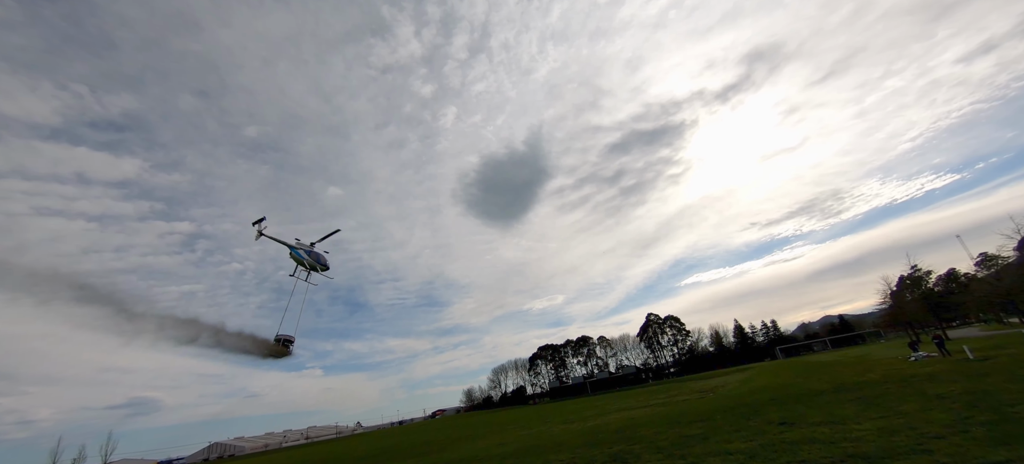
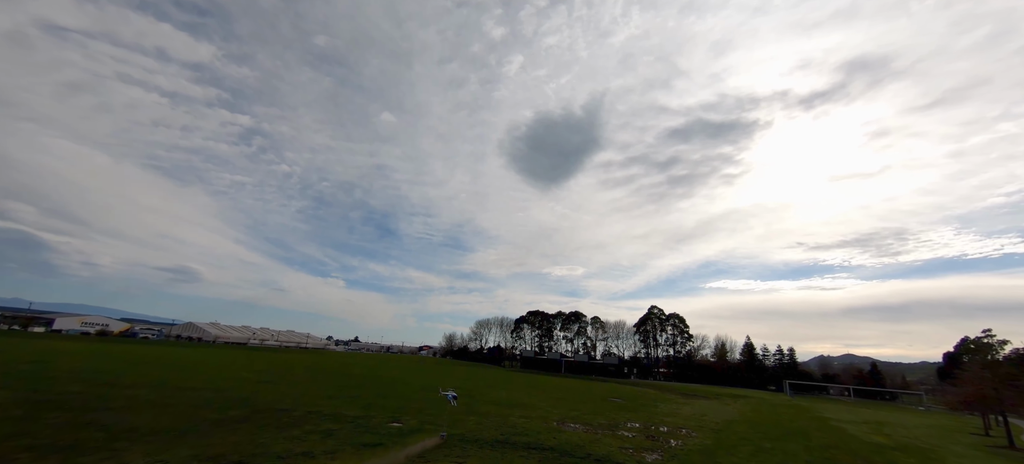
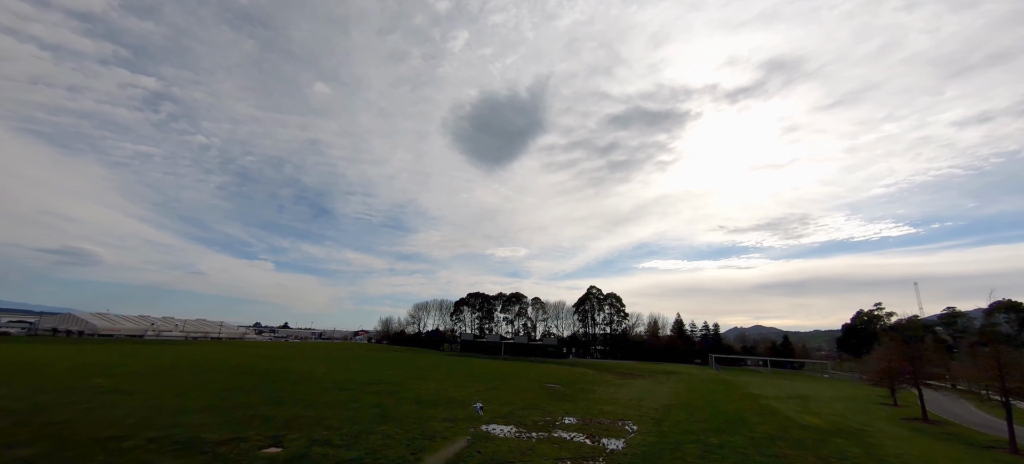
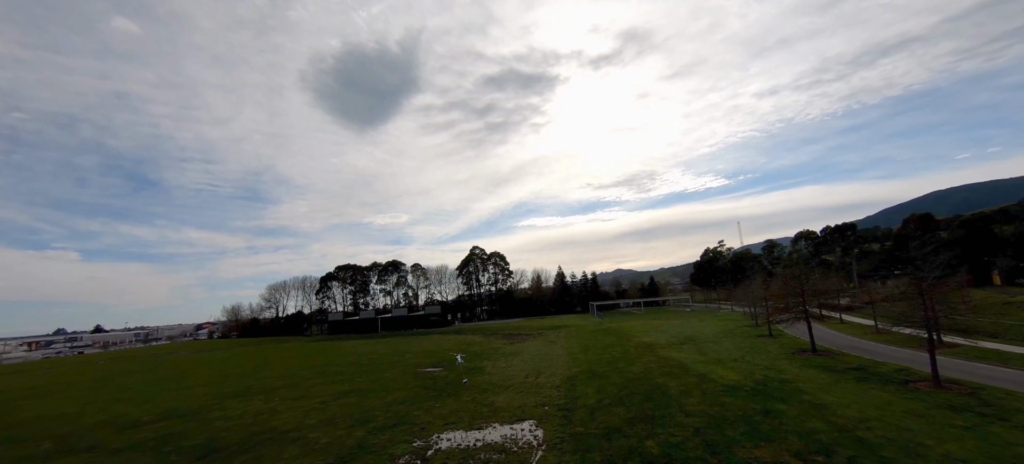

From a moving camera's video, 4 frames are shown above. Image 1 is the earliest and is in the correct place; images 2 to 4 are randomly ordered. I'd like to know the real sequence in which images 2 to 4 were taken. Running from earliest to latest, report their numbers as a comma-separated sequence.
2, 3, 4
